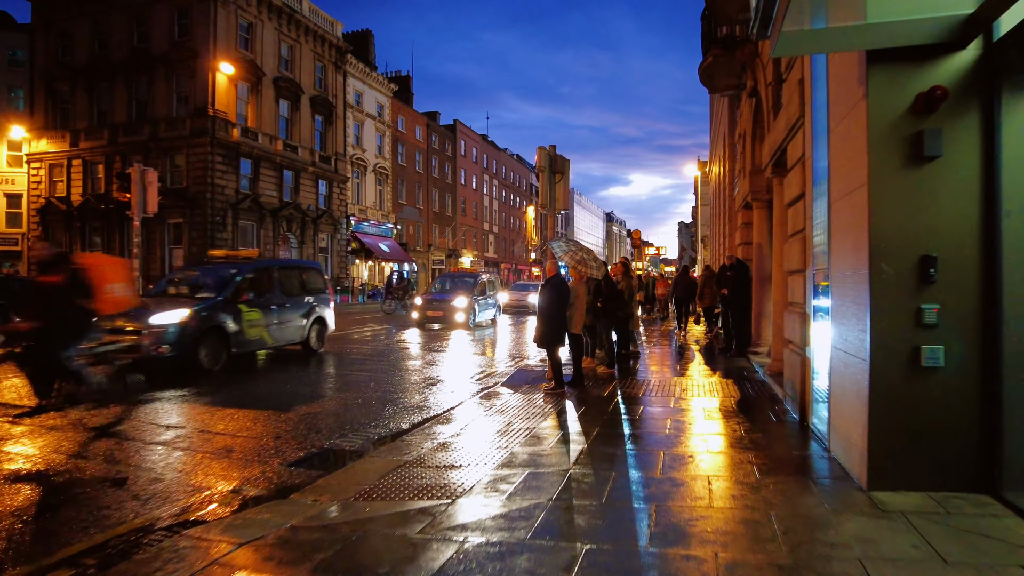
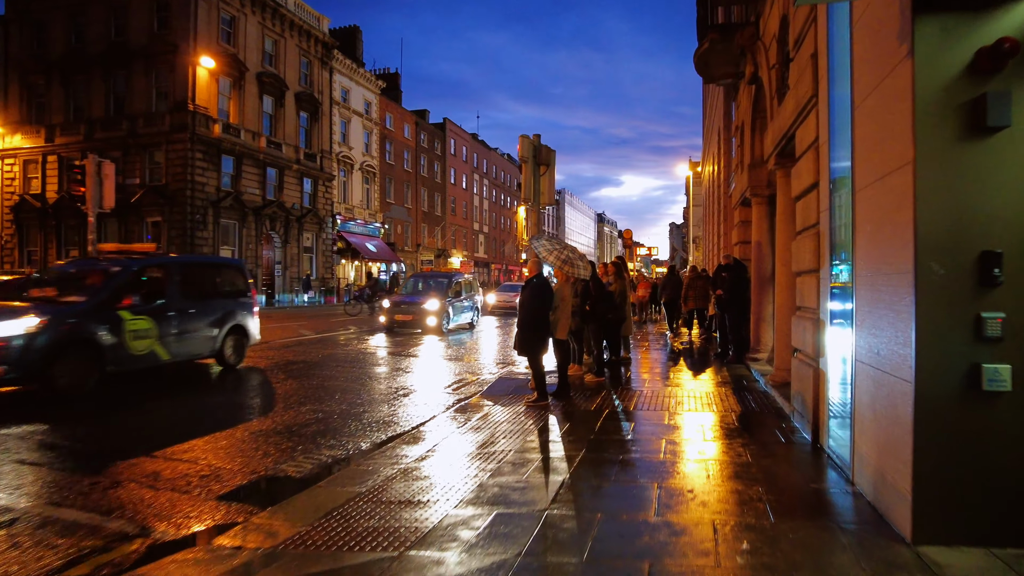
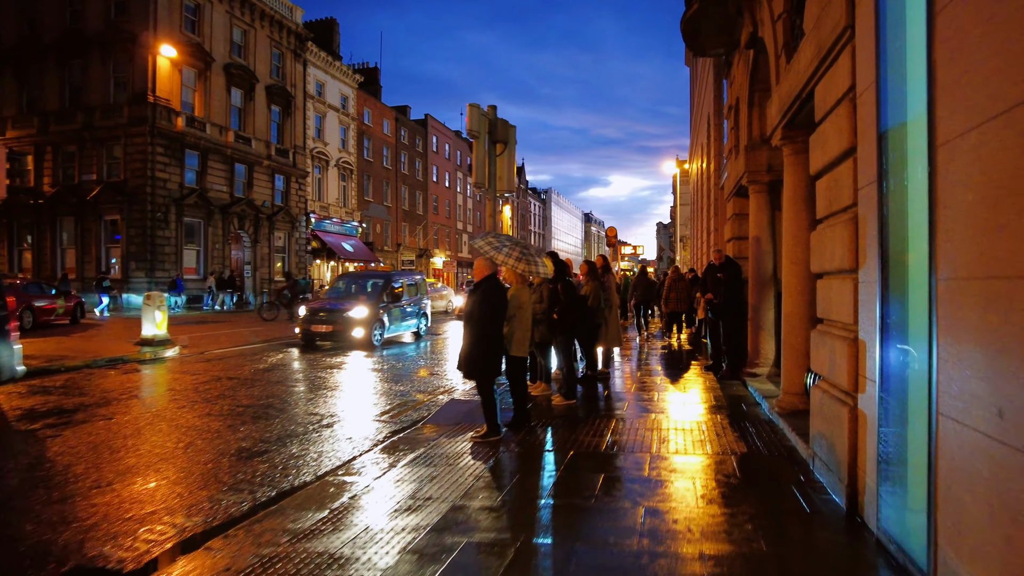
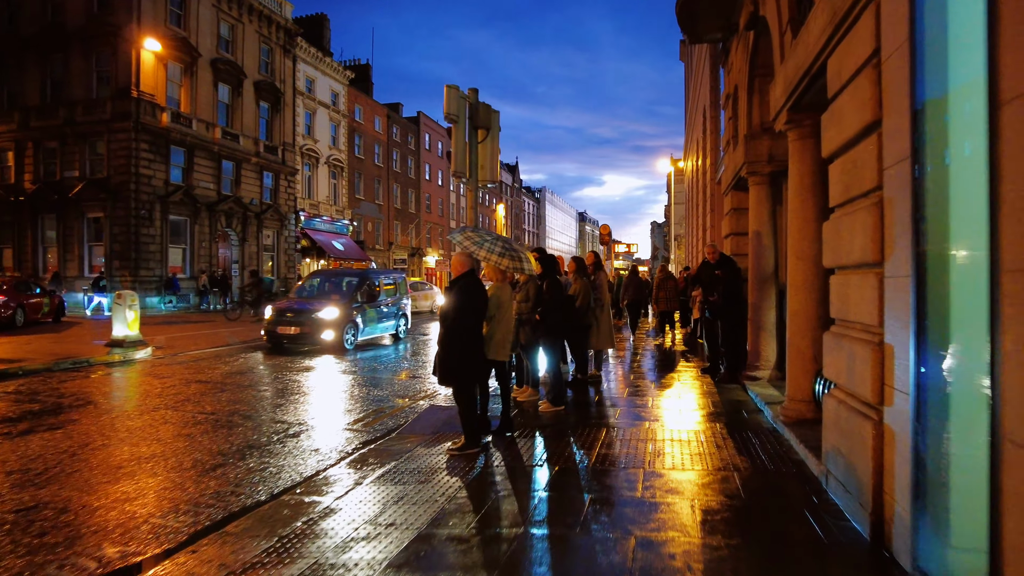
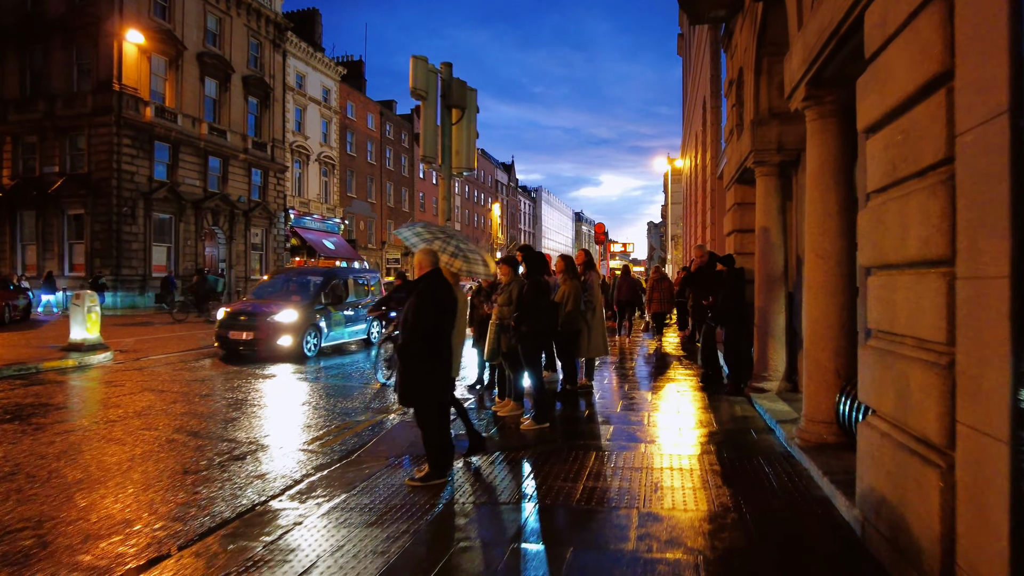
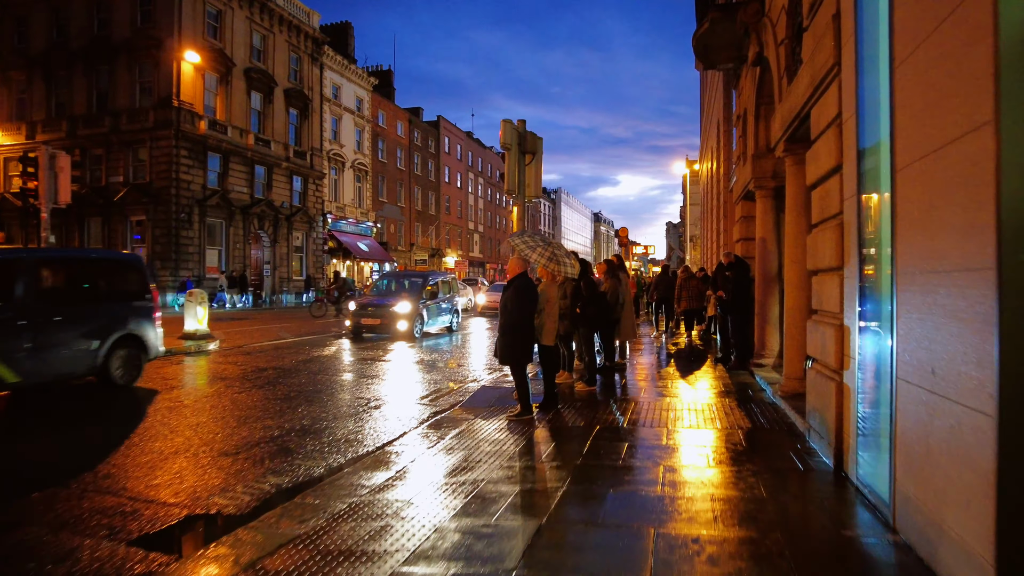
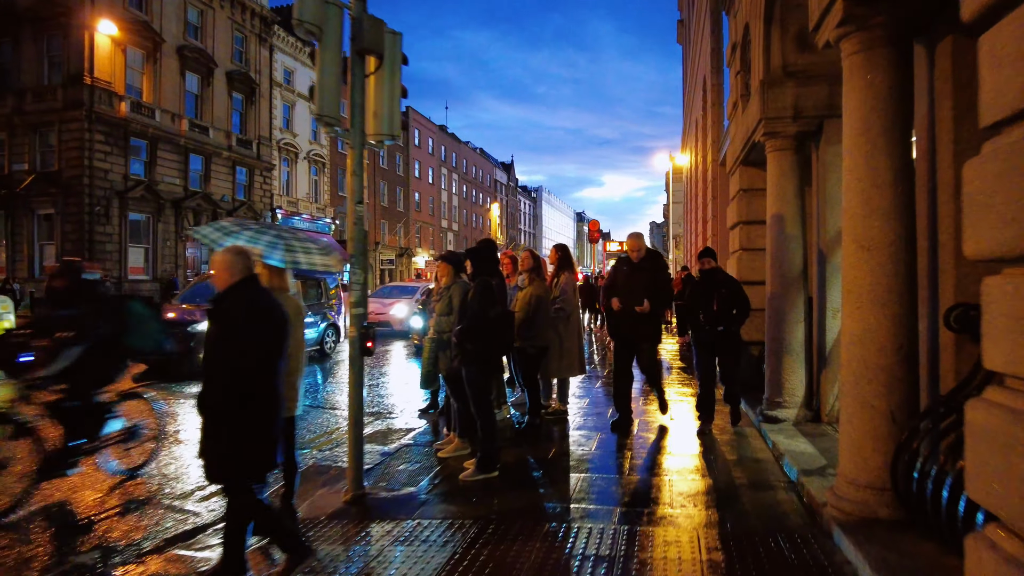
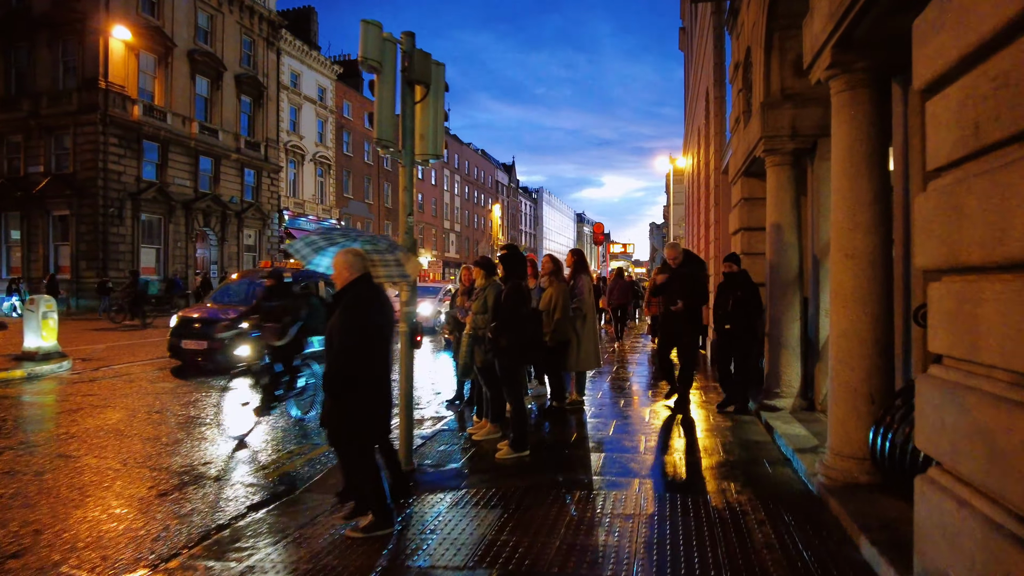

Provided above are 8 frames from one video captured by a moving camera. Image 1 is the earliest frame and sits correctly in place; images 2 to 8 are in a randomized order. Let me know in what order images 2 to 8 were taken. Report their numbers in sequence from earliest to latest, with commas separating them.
2, 6, 3, 4, 5, 8, 7
